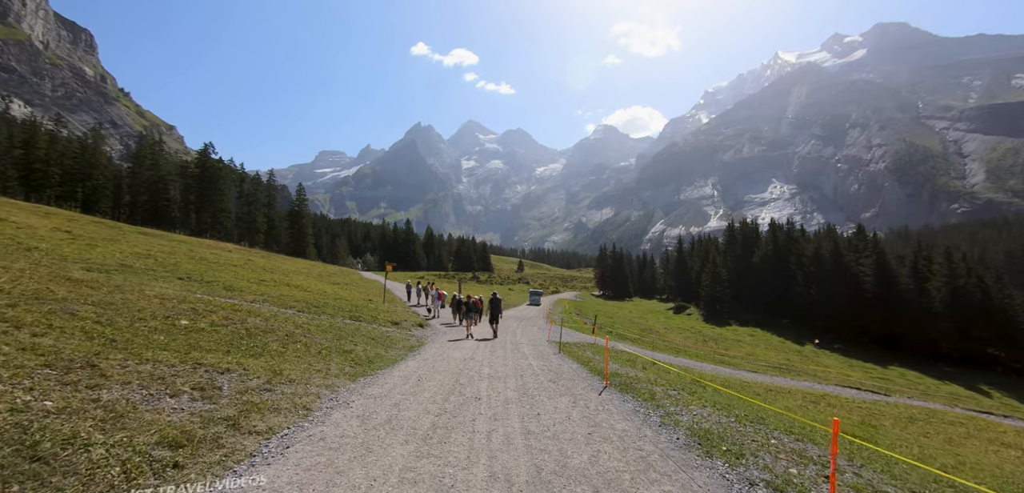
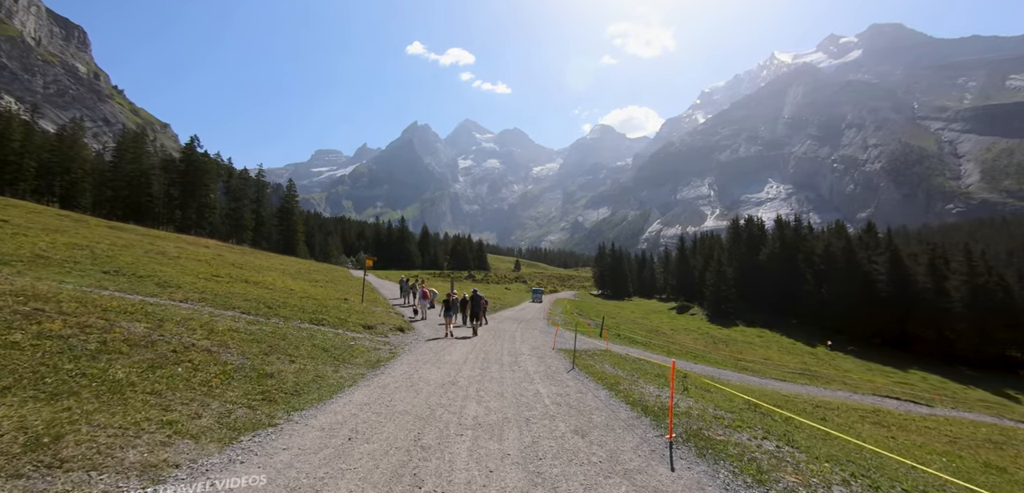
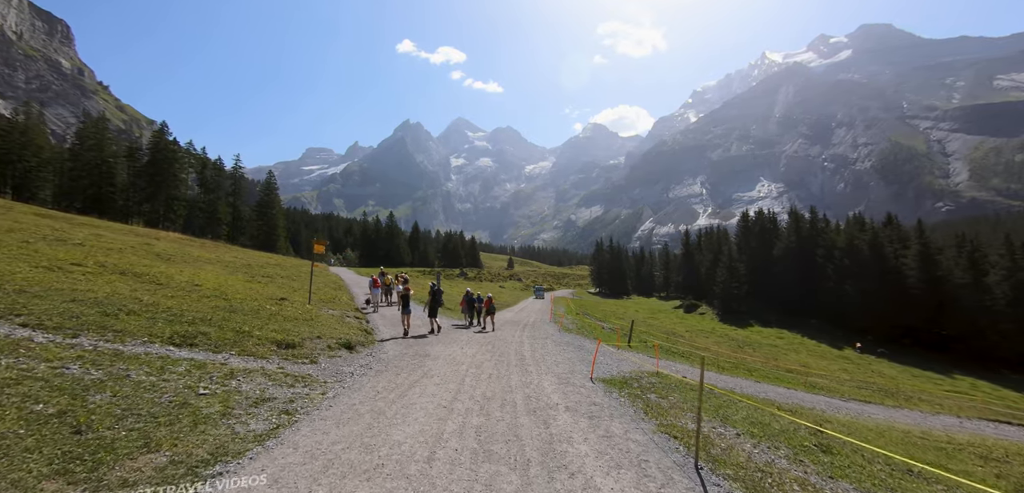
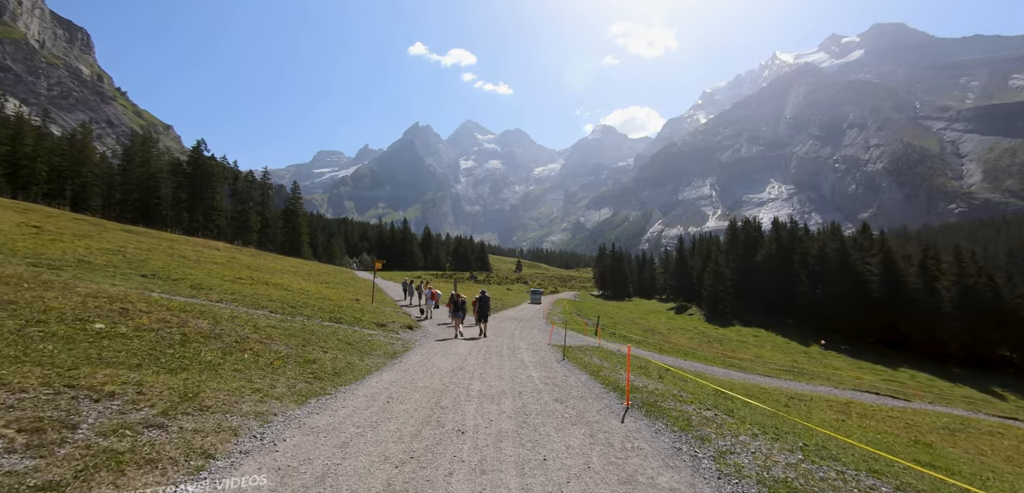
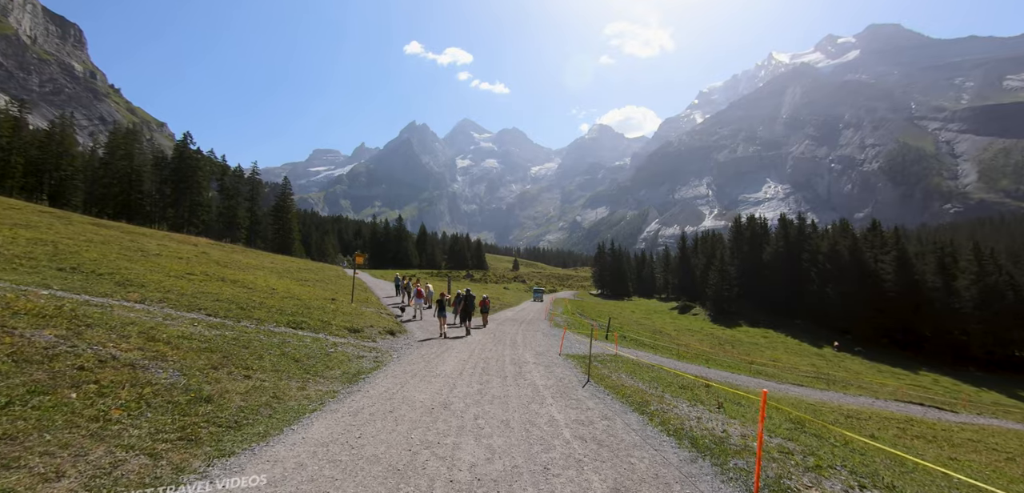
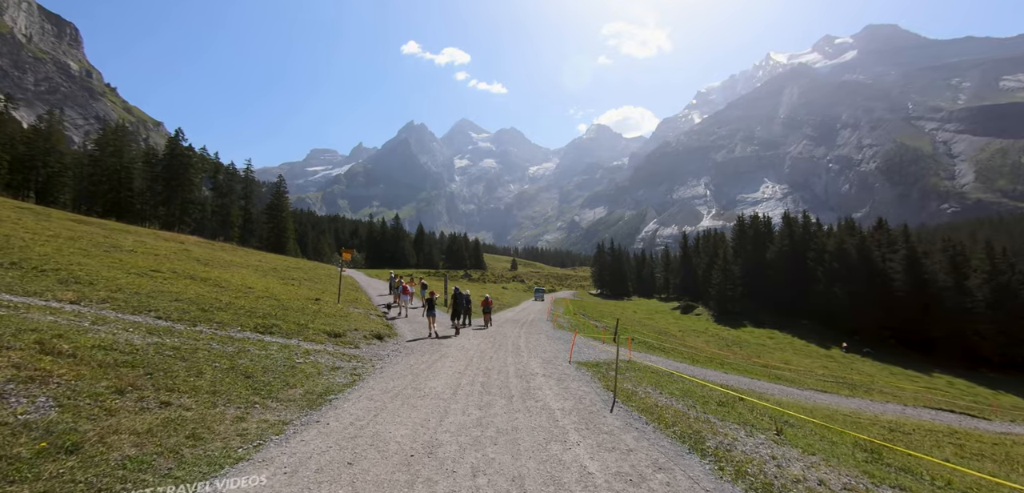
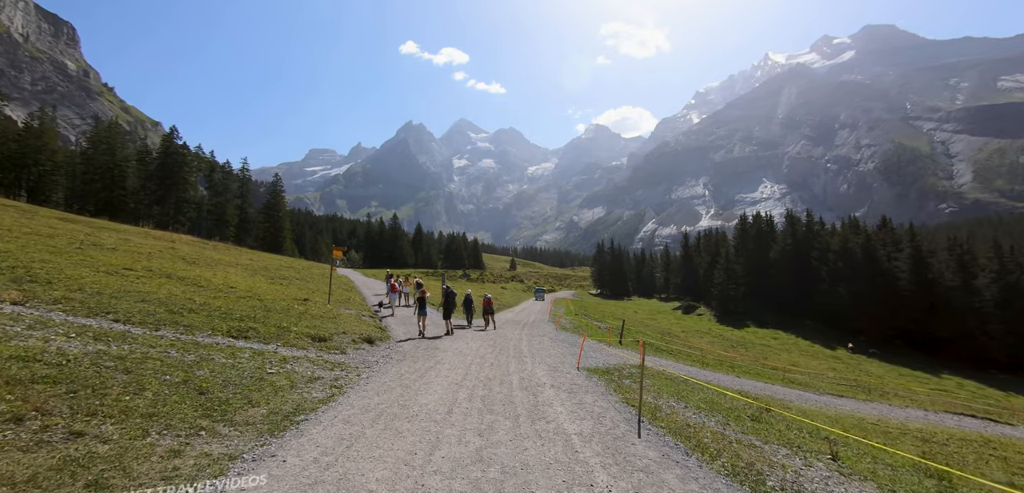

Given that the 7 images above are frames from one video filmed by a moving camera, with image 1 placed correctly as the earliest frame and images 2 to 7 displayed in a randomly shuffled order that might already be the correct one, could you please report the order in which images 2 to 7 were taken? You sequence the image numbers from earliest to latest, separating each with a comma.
4, 2, 5, 6, 7, 3
